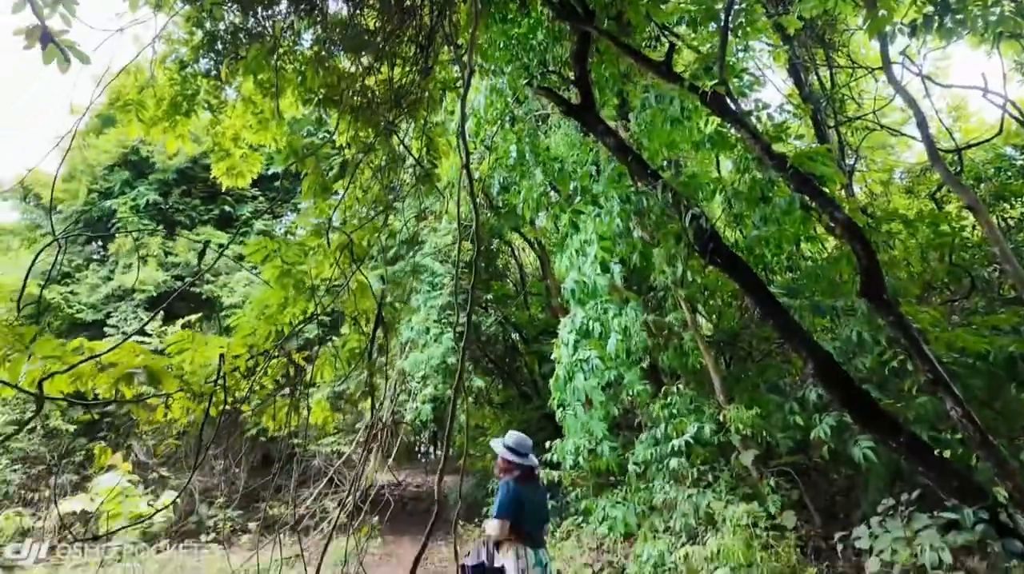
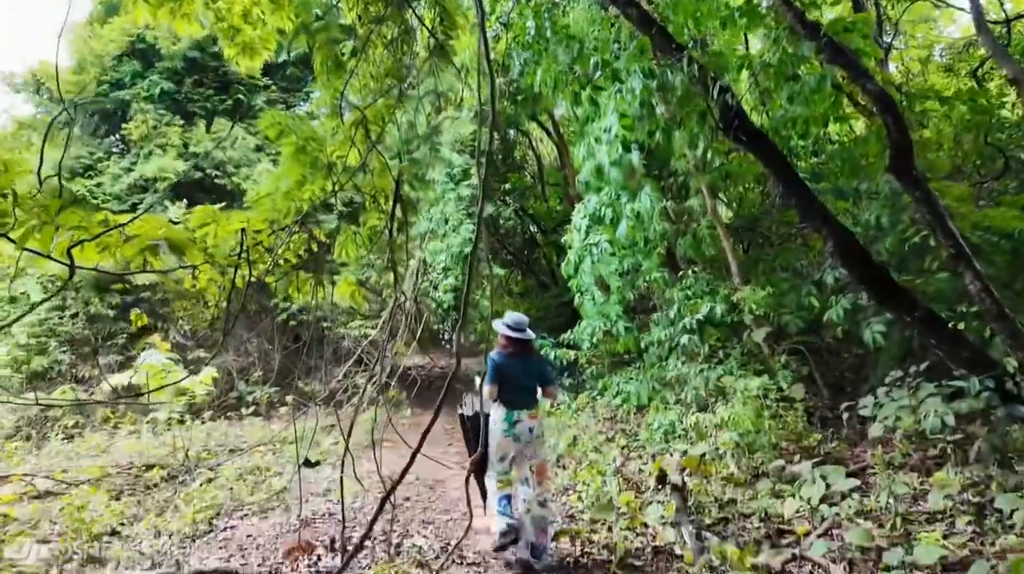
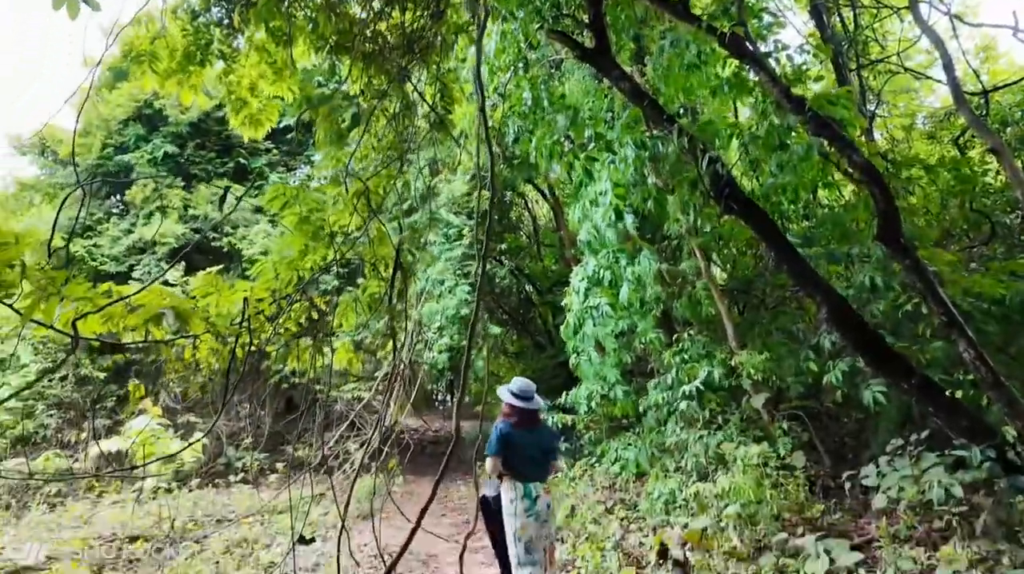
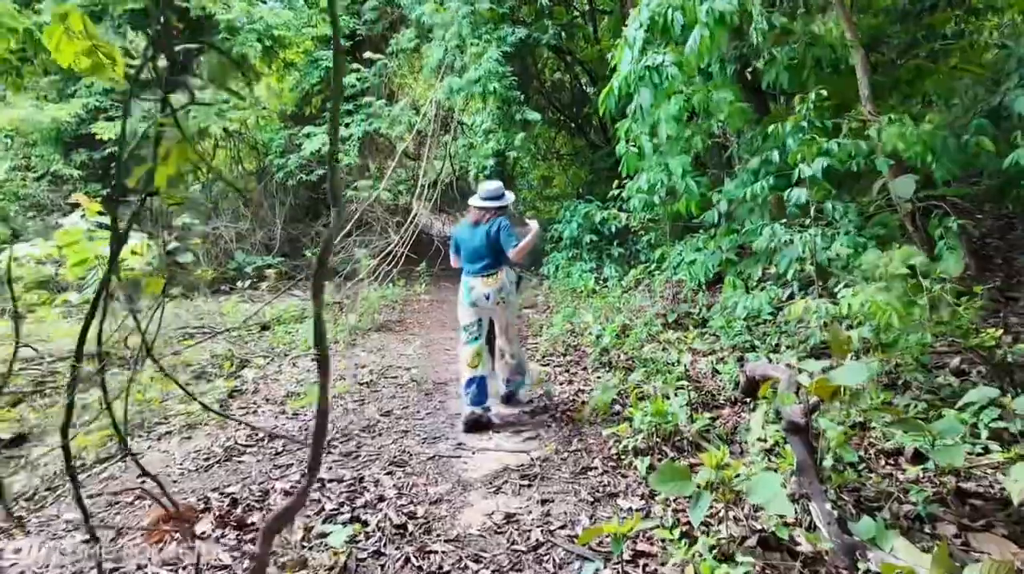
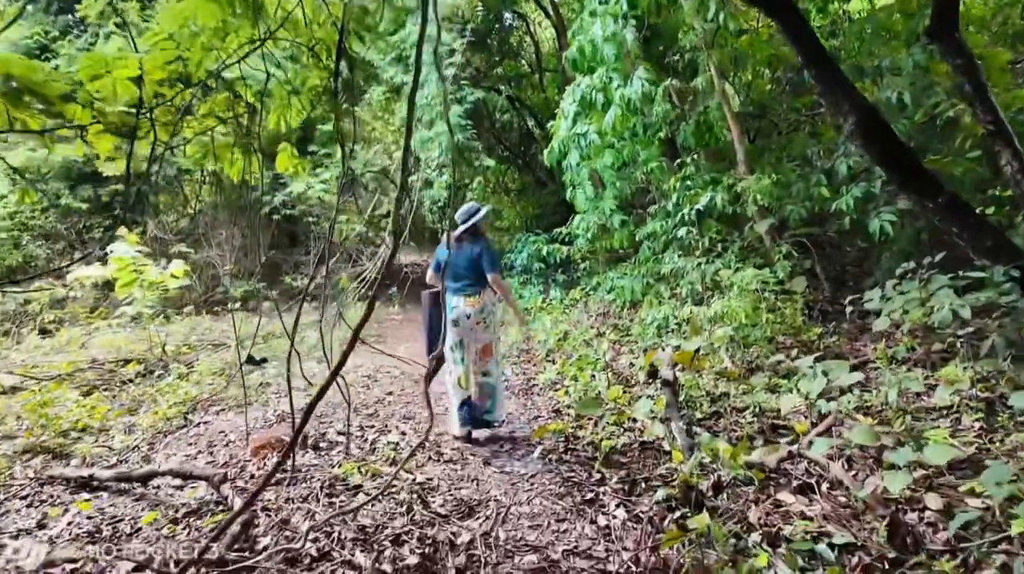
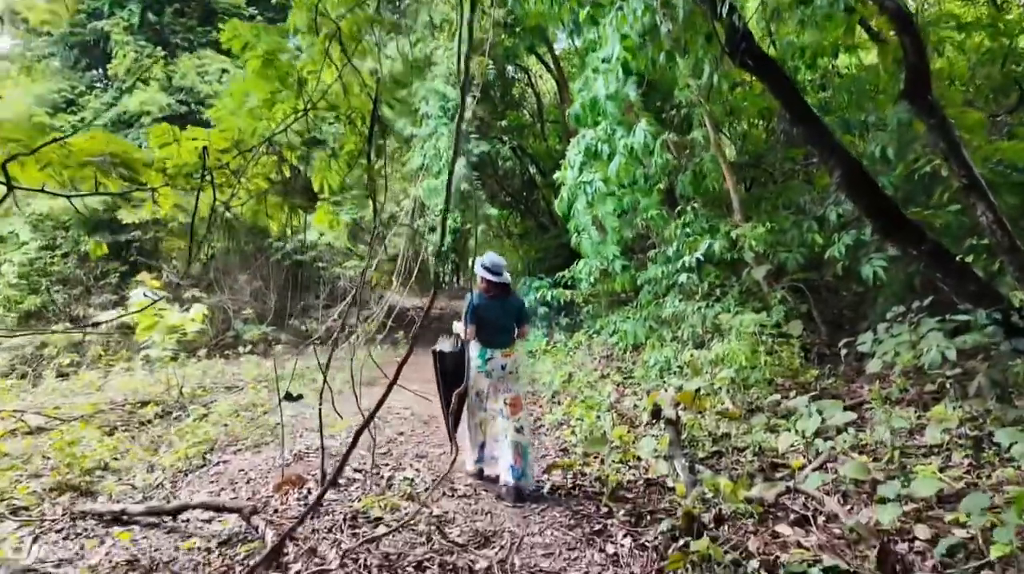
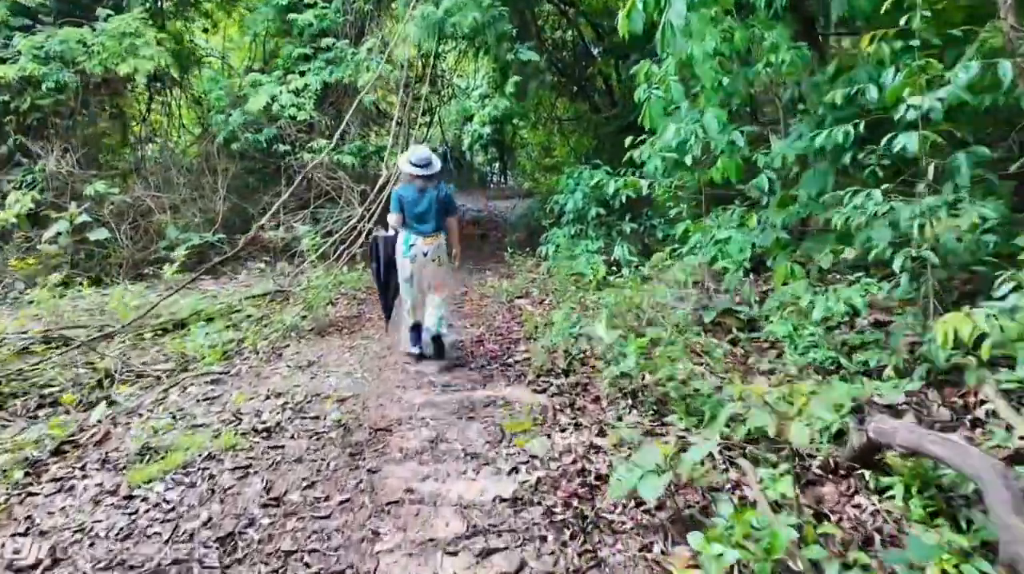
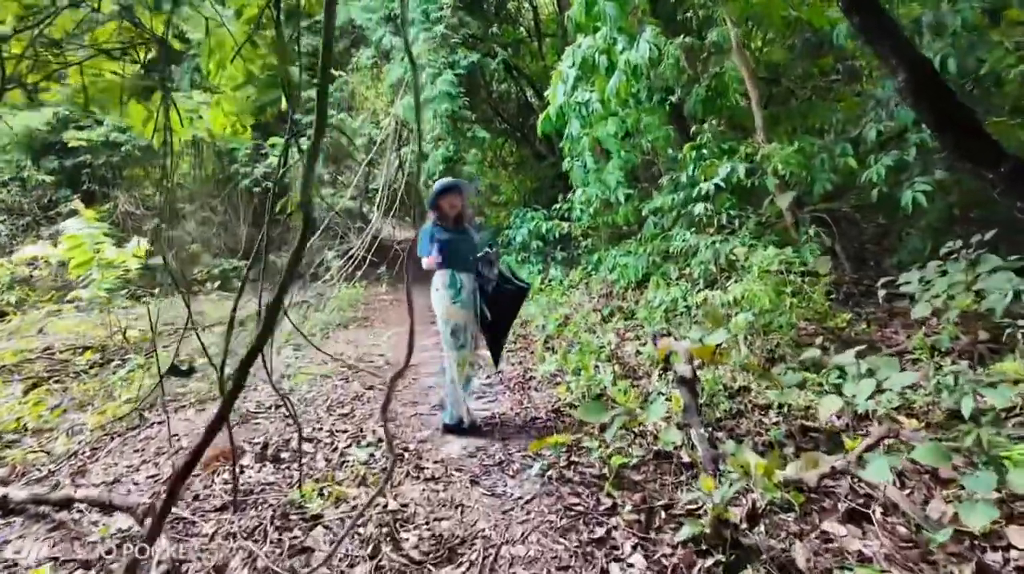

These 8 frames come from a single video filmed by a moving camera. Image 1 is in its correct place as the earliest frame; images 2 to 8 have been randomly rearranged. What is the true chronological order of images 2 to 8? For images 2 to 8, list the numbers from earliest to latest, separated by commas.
3, 2, 6, 5, 8, 4, 7
